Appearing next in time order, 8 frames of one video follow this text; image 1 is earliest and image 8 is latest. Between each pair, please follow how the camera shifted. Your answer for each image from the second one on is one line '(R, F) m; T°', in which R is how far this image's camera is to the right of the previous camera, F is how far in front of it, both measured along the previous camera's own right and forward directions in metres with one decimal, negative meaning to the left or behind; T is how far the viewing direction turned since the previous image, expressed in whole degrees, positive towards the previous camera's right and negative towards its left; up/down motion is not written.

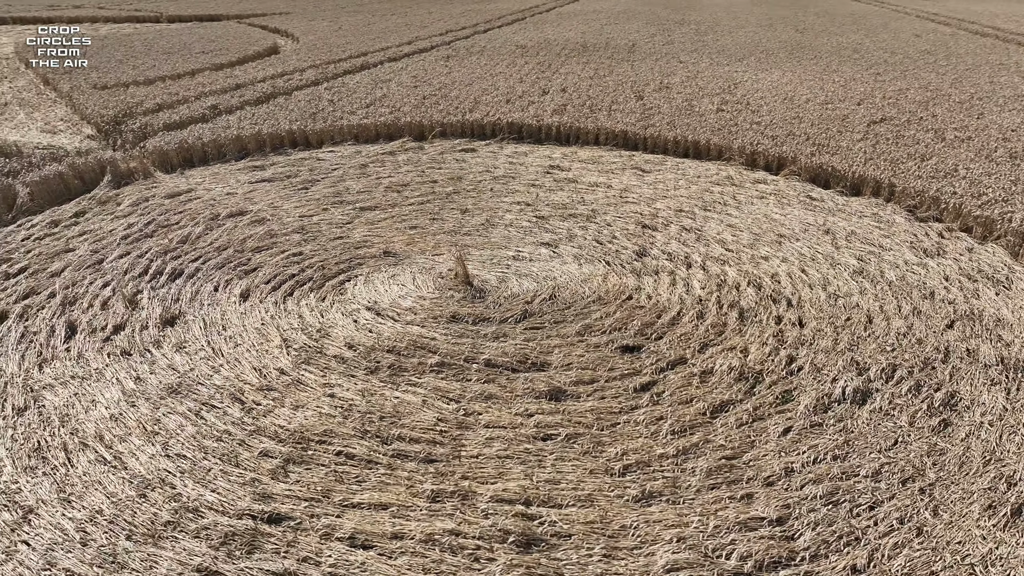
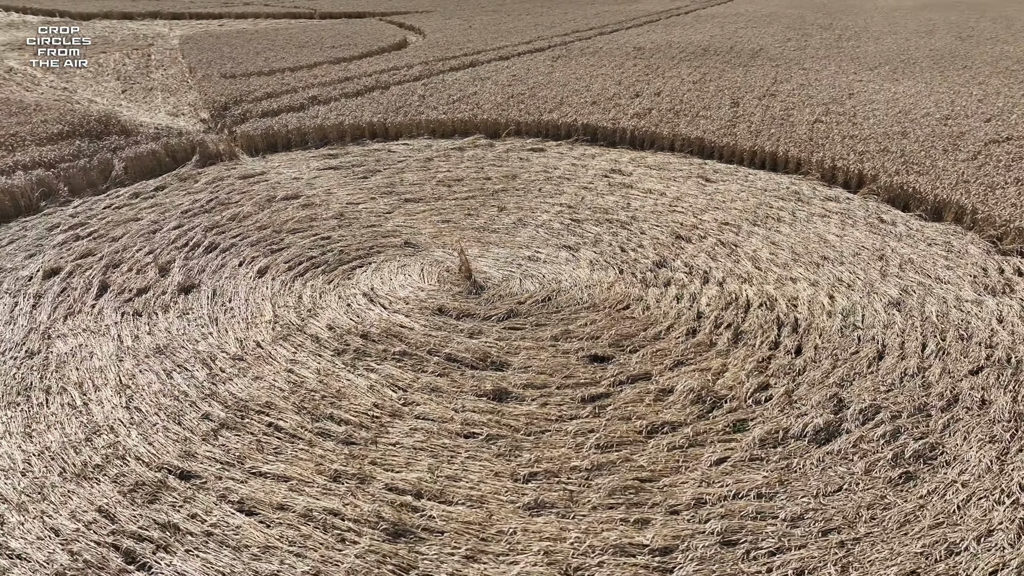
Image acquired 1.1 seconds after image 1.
(+1.2, +0.1) m; -10°
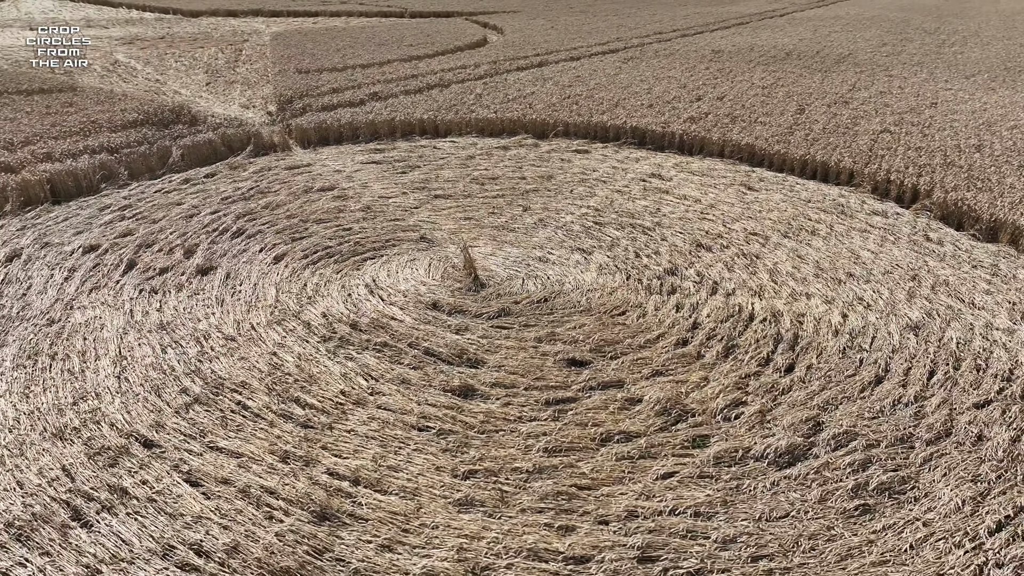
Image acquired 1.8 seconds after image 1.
(+0.7, 0.0) m; -7°
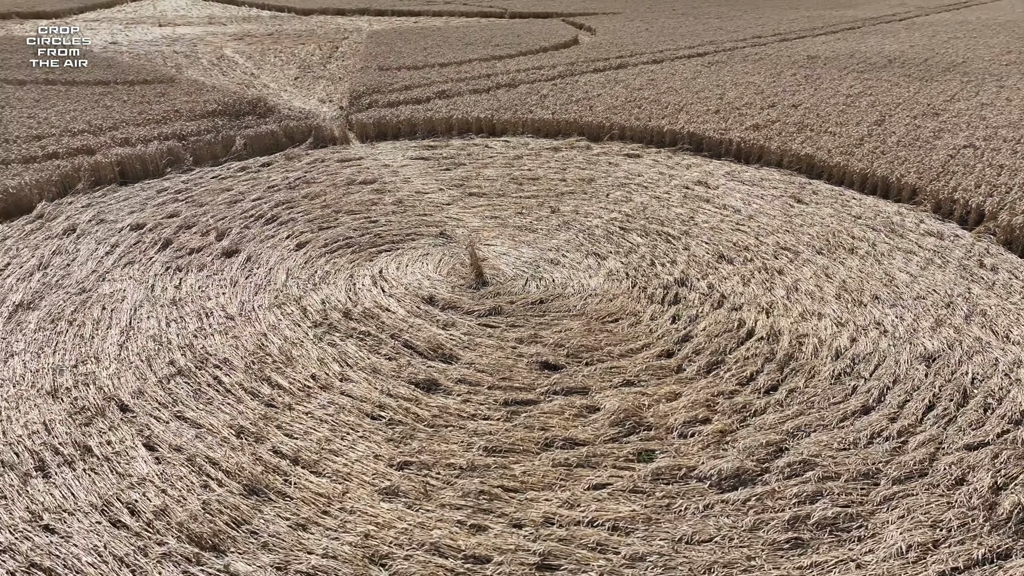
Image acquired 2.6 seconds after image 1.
(+0.8, 0.0) m; -7°
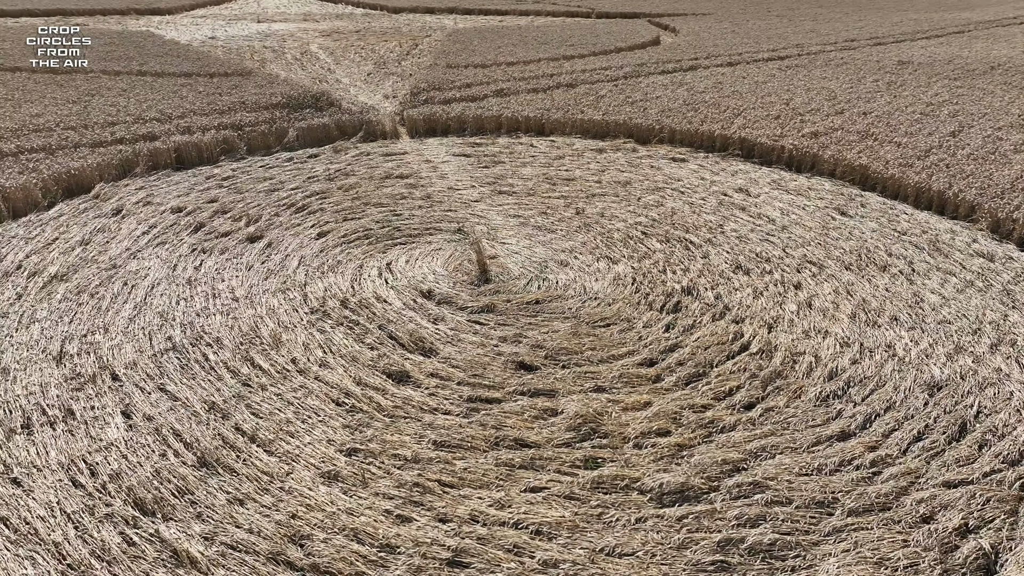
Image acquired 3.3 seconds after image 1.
(+0.7, 0.0) m; -7°
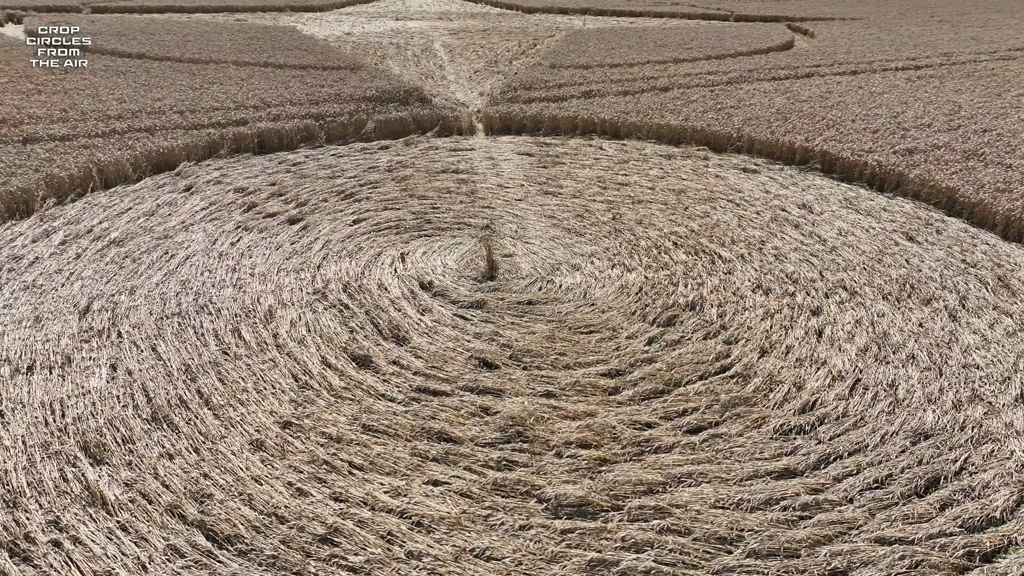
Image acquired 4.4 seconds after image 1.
(+1.1, +0.1) m; -10°
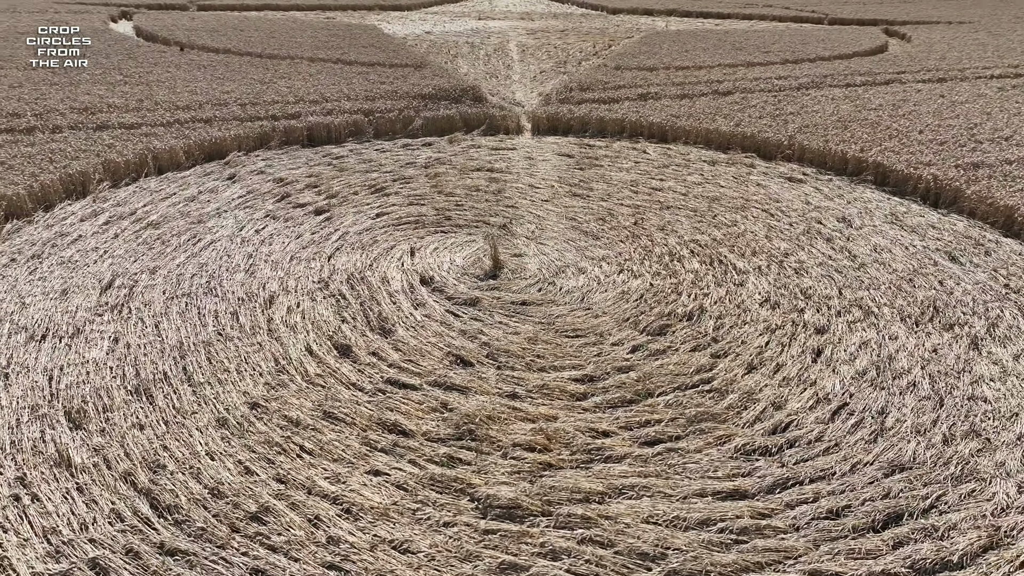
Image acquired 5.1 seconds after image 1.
(+0.7, 0.0) m; -6°
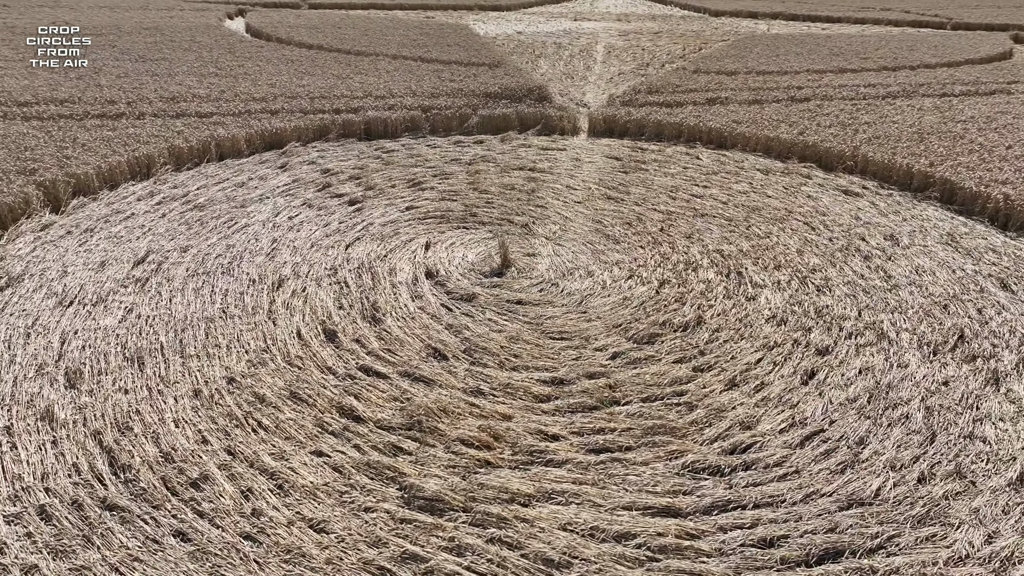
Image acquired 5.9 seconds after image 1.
(+0.8, 0.0) m; -7°
